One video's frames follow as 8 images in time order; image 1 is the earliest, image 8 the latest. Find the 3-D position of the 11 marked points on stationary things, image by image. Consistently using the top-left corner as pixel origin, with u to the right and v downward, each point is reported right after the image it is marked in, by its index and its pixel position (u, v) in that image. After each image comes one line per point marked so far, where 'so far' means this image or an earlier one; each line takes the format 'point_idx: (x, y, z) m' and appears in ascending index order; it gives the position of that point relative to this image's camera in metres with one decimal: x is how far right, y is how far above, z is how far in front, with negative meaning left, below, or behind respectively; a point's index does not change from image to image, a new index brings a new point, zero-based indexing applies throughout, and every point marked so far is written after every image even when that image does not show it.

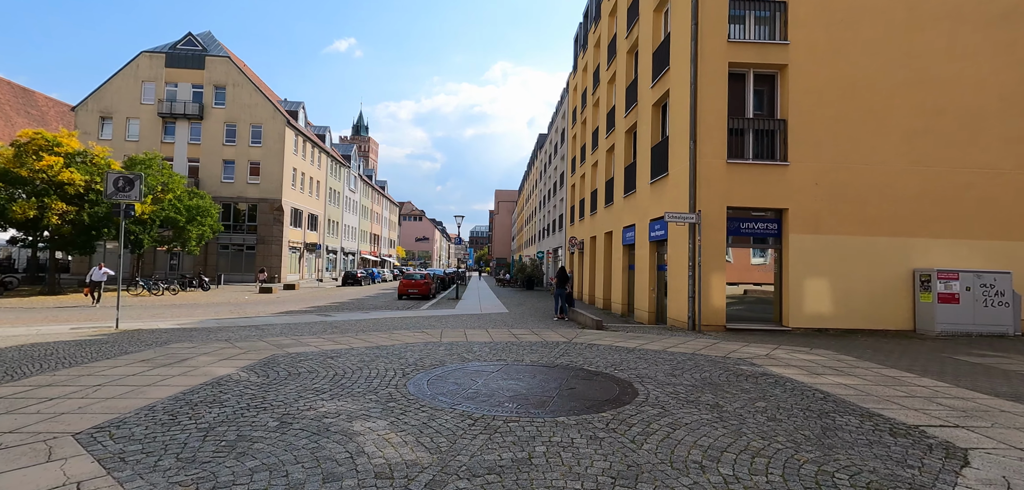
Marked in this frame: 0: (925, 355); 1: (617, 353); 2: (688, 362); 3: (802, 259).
0: (+7.4, -2.0, +8.3) m
1: (+1.9, -1.9, +8.2) m
2: (+2.8, -1.8, +7.3) m
3: (+6.7, -0.3, +10.8) m
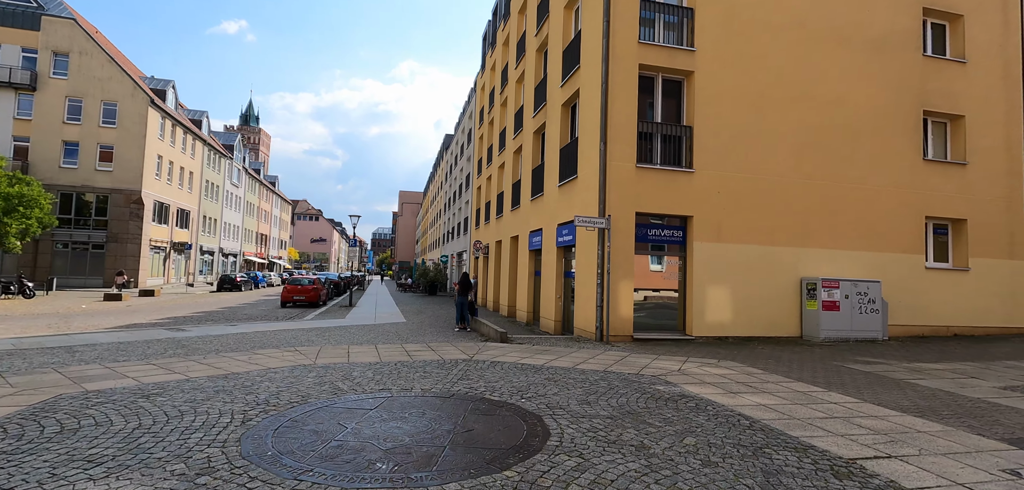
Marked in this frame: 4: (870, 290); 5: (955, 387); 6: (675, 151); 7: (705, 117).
0: (+5.6, -2.1, +8.4) m
1: (+0.2, -2.0, +7.2) m
2: (+1.2, -1.9, +6.5) m
3: (+4.4, -0.5, +10.7) m
4: (+8.5, -1.1, +11.0) m
5: (+6.3, -2.0, +6.7) m
6: (+3.8, +2.2, +10.9) m
7: (+4.5, +3.0, +11.0) m
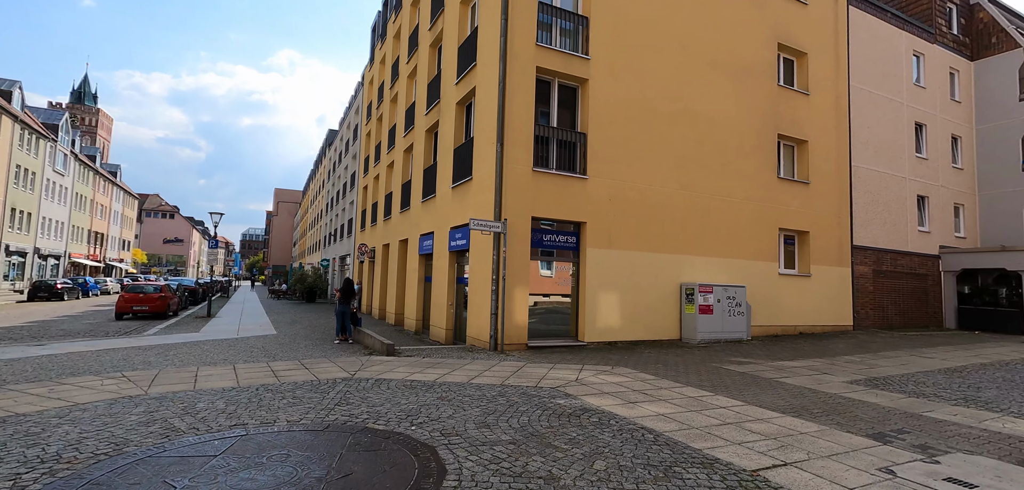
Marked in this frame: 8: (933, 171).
0: (+3.6, -2.3, +8.8) m
1: (-1.4, -2.0, +6.4) m
2: (-0.2, -2.0, +6.0) m
3: (+1.9, -0.6, +10.9) m
4: (+5.8, -1.3, +12.1) m
5: (+4.8, -2.2, +7.3) m
6: (+1.3, +2.1, +11.0) m
7: (+2.1, +2.9, +11.2) m
8: (+14.9, +2.6, +16.5) m
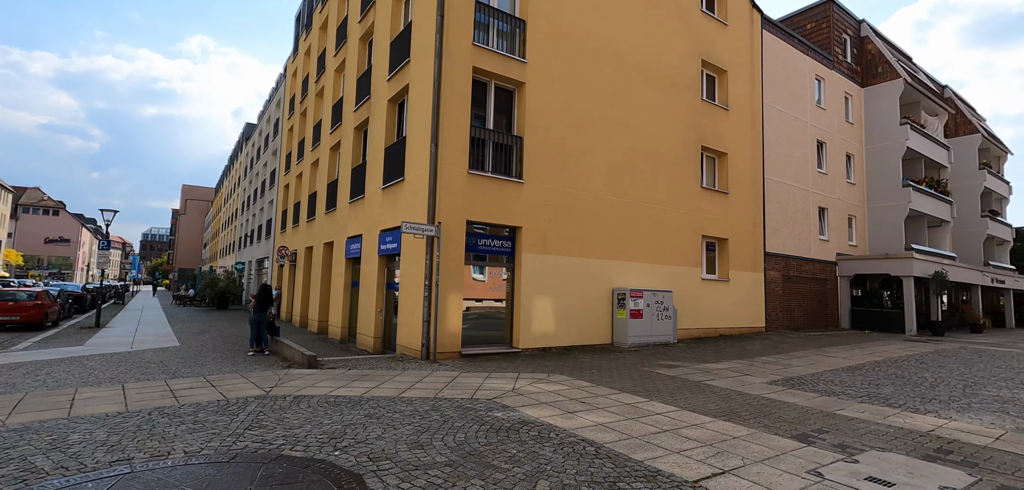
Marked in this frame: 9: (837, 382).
0: (+2.3, -2.4, +9.0) m
1: (-2.2, -2.1, +5.8) m
2: (-1.0, -2.1, +5.6) m
3: (+0.4, -0.8, +10.8) m
4: (+4.1, -1.5, +12.5) m
5: (+3.7, -2.3, +7.7) m
6: (-0.1, +2.0, +10.8) m
7: (+0.5, +2.8, +11.1) m
8: (+12.5, +2.3, +18.2) m
9: (+5.5, -2.3, +7.9) m
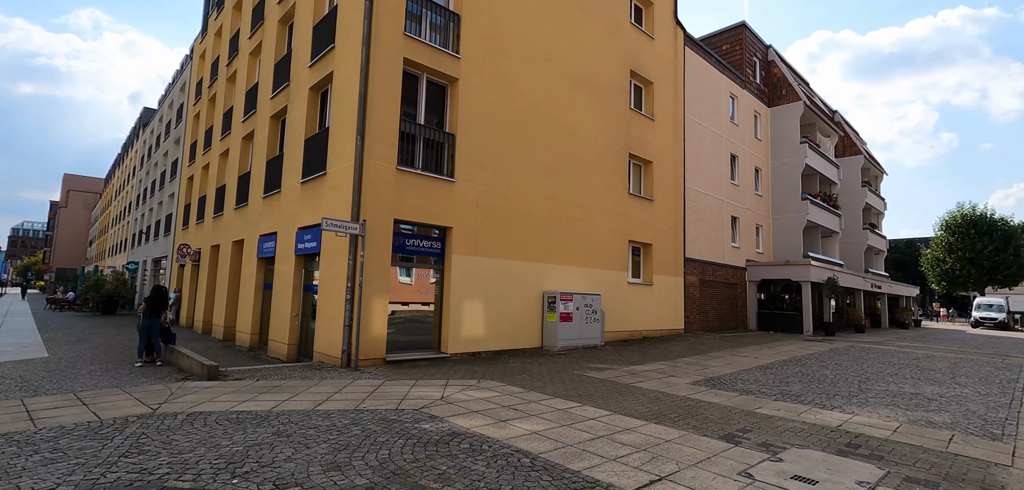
0: (+1.0, -2.5, +8.9) m
1: (-3.0, -2.0, +5.1) m
2: (-1.8, -2.0, +5.1) m
3: (-1.1, -0.8, +10.4) m
4: (+2.2, -1.6, +12.7) m
5: (+2.6, -2.4, +7.8) m
6: (-1.7, +1.9, +10.4) m
7: (-1.0, +2.7, +10.8) m
8: (+9.7, +2.0, +19.6) m
9: (+4.3, -2.4, +8.3) m
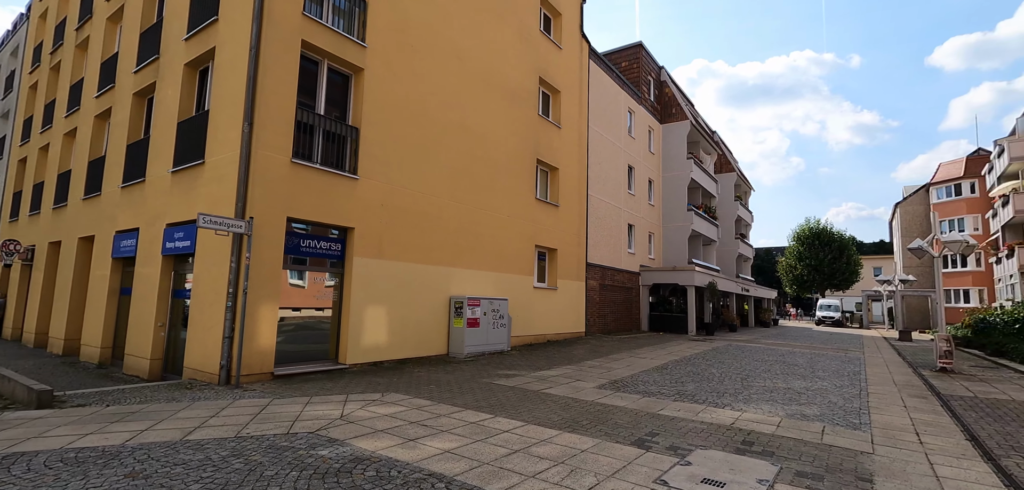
0: (-0.7, -2.5, +8.6) m
1: (-3.8, -2.0, +4.1) m
2: (-2.6, -2.1, +4.4) m
3: (-3.1, -0.8, +9.7) m
4: (-0.3, -1.7, +12.6) m
5: (+1.0, -2.5, +7.9) m
6: (-3.5, +1.9, +9.5) m
7: (-3.0, +2.7, +10.1) m
8: (+5.6, +1.8, +21.0) m
9: (+2.6, -2.6, +8.7) m
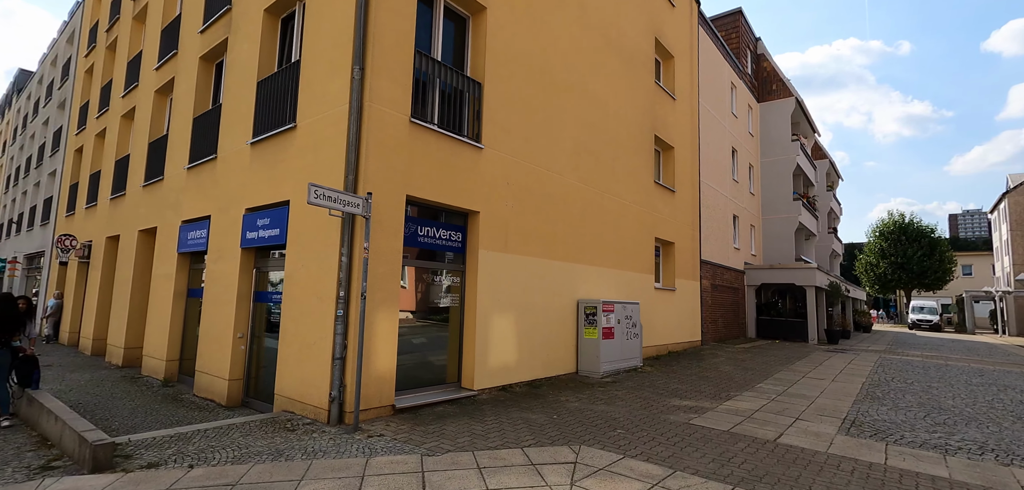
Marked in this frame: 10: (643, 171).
0: (+1.9, -2.4, +6.4) m
1: (-1.4, -1.9, +2.0) m
2: (-0.2, -1.9, +2.2) m
3: (-0.4, -0.7, +7.5) m
4: (+2.5, -1.5, +10.2) m
5: (+3.6, -2.3, +5.5) m
6: (-0.8, +2.1, +7.4) m
7: (-0.3, +2.8, +7.9) m
8: (+8.9, +2.0, +18.3) m
9: (+5.3, -2.4, +6.3) m
10: (+3.2, +1.9, +12.0) m
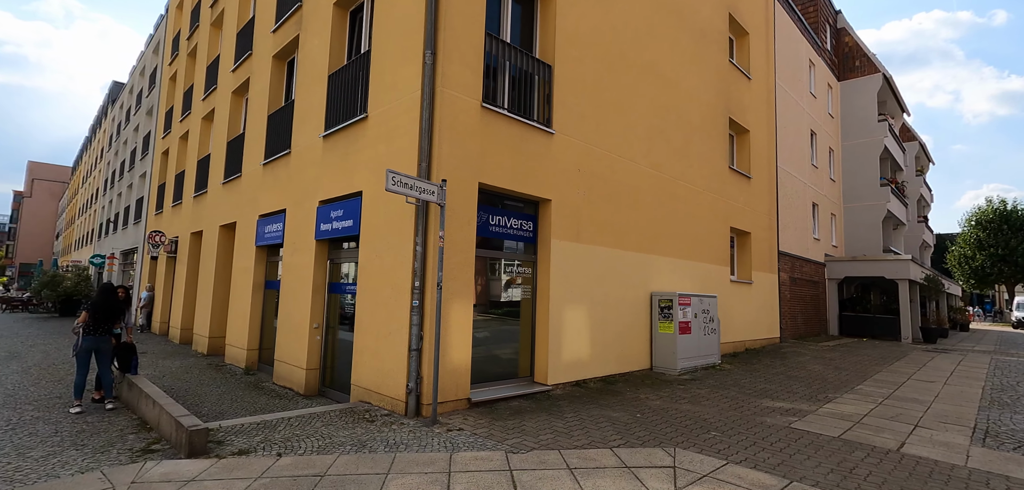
0: (+2.9, -2.2, +5.8) m
1: (-0.9, -1.8, +1.8) m
2: (+0.4, -1.8, +1.9) m
3: (+0.7, -0.5, +7.2) m
4: (+4.0, -1.3, +9.6) m
5: (+4.6, -2.2, +4.8) m
6: (+0.2, +2.2, +7.1) m
7: (+0.9, +3.0, +7.6) m
8: (+11.1, +2.3, +17.0) m
9: (+6.3, -2.2, +5.4) m
10: (+4.8, +2.1, +11.2) m
